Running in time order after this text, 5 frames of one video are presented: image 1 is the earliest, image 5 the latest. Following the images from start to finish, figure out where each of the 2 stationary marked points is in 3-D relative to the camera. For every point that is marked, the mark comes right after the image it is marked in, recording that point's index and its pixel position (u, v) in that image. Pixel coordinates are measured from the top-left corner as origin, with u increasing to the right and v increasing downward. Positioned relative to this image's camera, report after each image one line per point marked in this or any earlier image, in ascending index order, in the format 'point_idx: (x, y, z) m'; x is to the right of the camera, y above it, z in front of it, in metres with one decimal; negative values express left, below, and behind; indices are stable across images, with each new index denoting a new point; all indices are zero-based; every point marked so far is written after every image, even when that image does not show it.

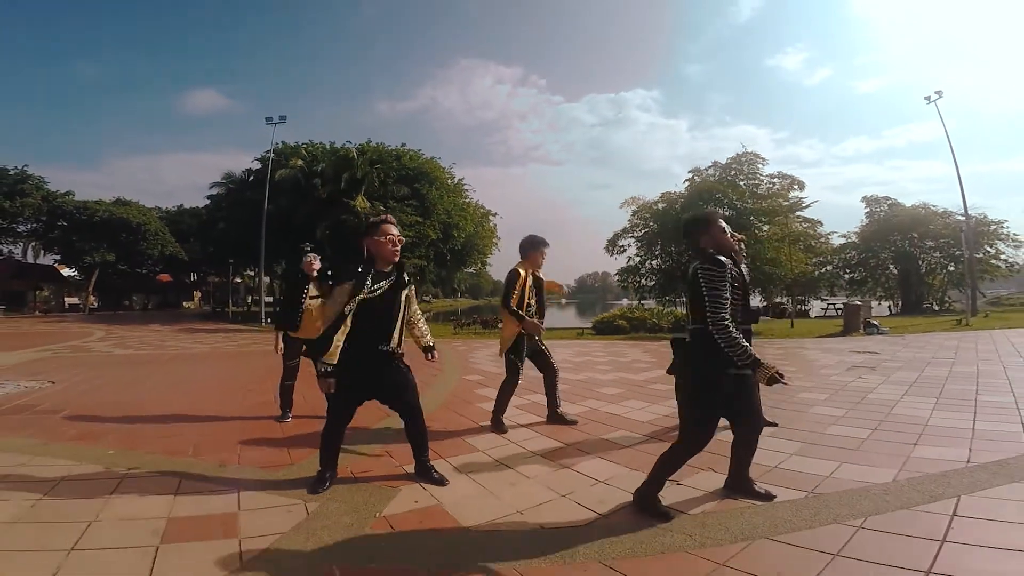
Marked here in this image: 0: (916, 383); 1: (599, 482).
0: (+5.7, -1.3, +6.9) m
1: (+0.6, -1.2, +3.2) m
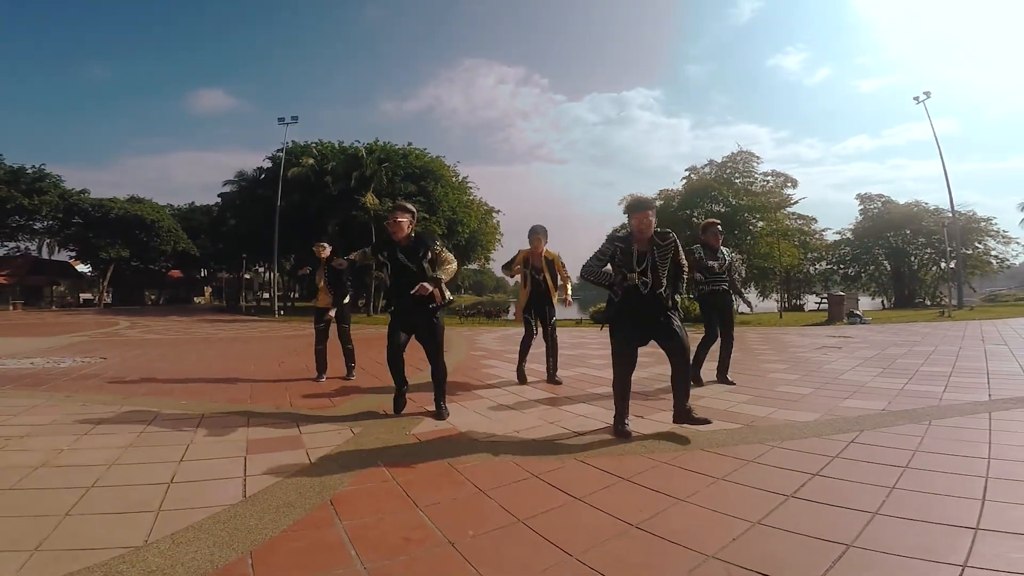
0: (+5.7, -1.1, +7.7) m
1: (+0.6, -1.1, +4.1) m
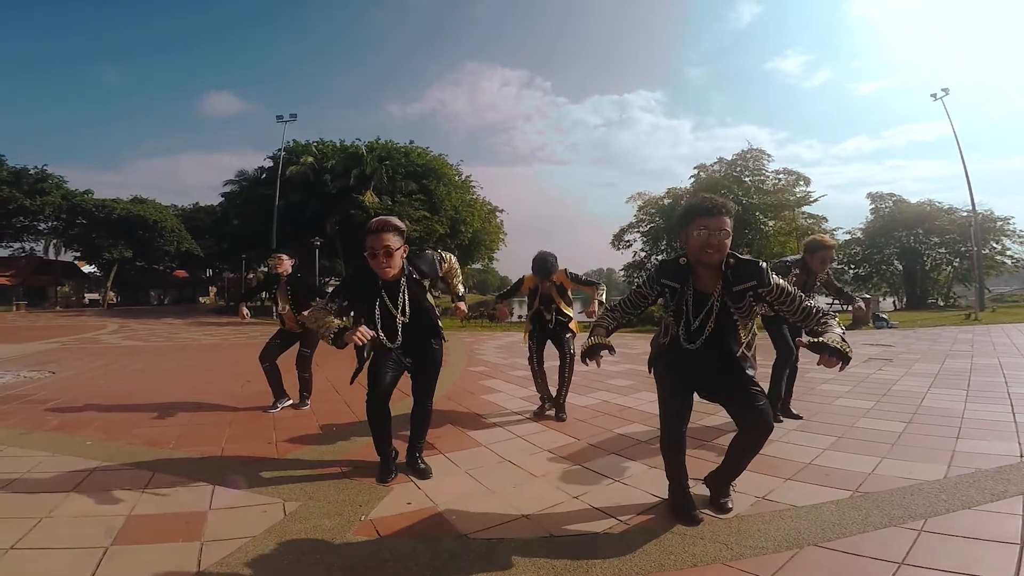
0: (+5.7, -1.1, +6.6) m
1: (+0.6, -1.1, +2.9) m
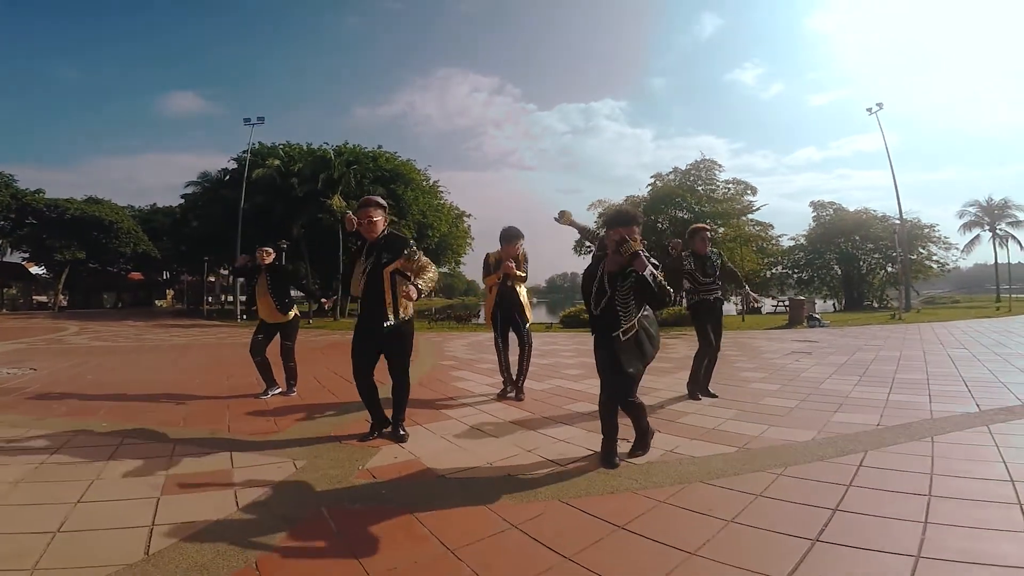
0: (+5.2, -1.2, +7.6) m
1: (+0.3, -1.1, +3.6) m
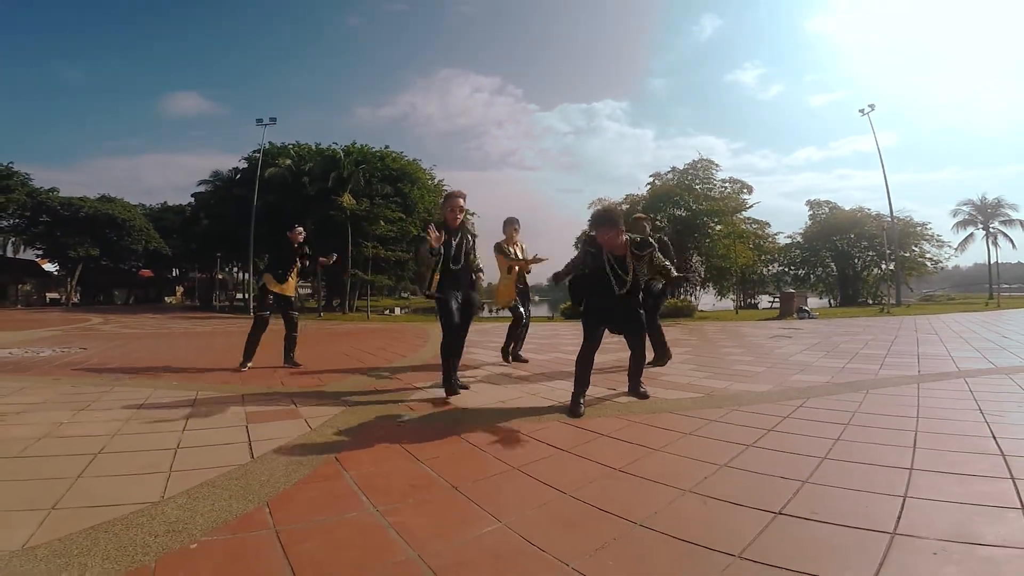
0: (+5.2, -1.0, +8.4) m
1: (+0.4, -0.9, +4.4) m
